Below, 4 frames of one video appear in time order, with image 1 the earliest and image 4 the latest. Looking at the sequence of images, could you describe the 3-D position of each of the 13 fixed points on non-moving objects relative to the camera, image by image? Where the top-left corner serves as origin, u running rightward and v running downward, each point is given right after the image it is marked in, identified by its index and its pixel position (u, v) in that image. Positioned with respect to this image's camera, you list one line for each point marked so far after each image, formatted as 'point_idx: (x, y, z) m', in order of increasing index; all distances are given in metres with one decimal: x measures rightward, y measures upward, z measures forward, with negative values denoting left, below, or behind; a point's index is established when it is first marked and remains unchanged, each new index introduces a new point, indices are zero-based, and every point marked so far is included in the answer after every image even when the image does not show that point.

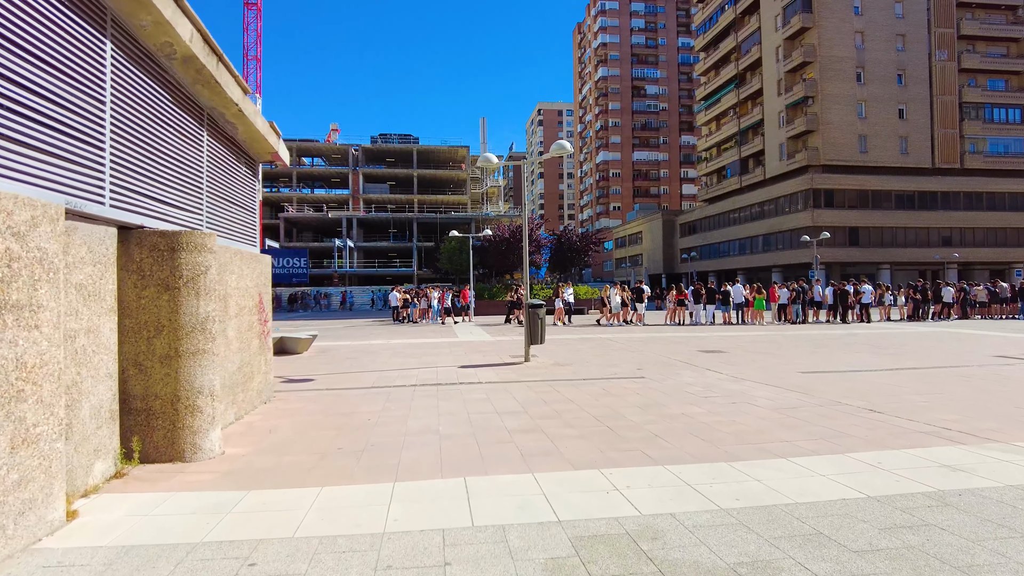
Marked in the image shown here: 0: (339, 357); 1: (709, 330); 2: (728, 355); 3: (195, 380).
0: (-3.2, -1.3, +11.9) m
1: (+5.3, -1.1, +17.2) m
2: (+3.7, -1.2, +11.2) m
3: (-2.2, -0.6, +4.5) m
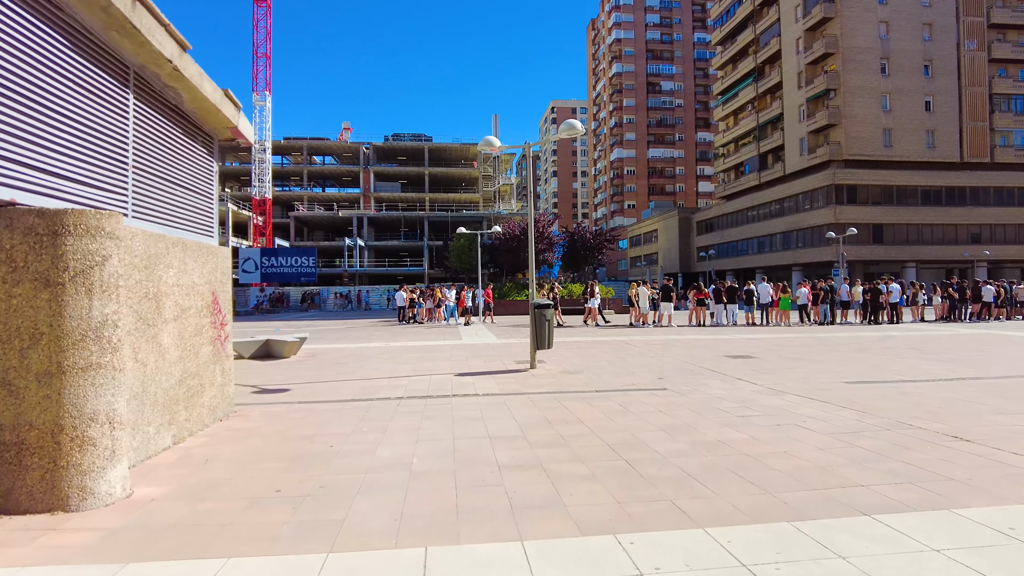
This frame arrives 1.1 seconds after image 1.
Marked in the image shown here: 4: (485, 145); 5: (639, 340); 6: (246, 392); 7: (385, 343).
0: (-3.1, -1.2, +10.9) m
1: (+5.5, -1.1, +16.0) m
2: (+3.8, -1.1, +10.0) m
3: (-2.3, -0.6, +3.5) m
4: (-0.4, +2.1, +9.7) m
5: (+2.7, -1.1, +14.1) m
6: (-3.2, -1.3, +7.8) m
7: (-2.8, -1.2, +14.5) m
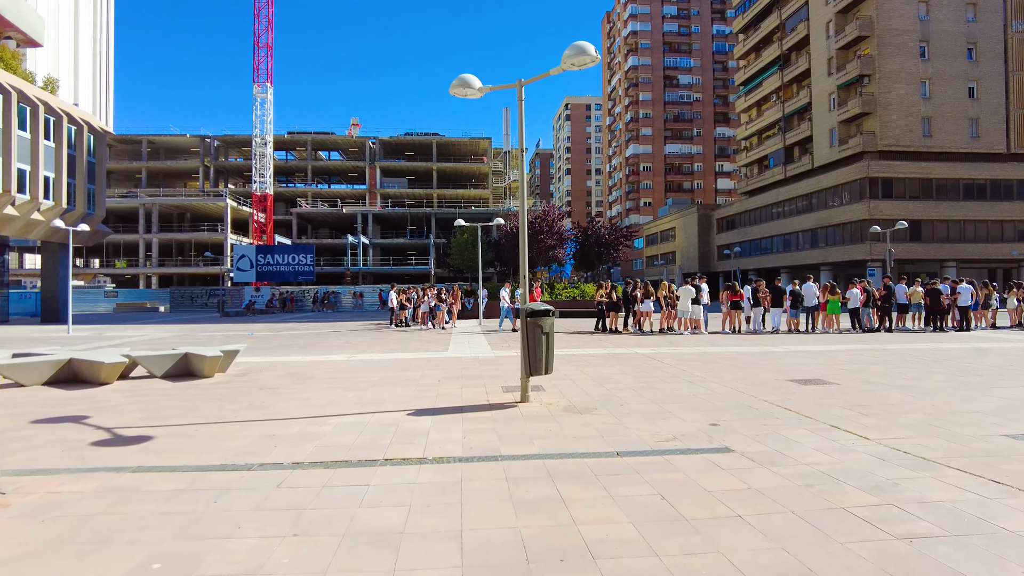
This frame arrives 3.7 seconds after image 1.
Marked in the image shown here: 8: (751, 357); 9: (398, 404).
0: (-3.2, -1.2, +8.2) m
1: (+5.4, -1.1, +13.1) m
2: (+3.6, -1.1, +7.2) m
3: (-2.6, -0.6, +0.7) m
4: (-0.6, +2.2, +7.0) m
5: (+2.7, -1.1, +11.3) m
6: (-3.4, -1.2, +5.1) m
7: (-2.9, -1.2, +11.8) m
8: (+4.0, -1.1, +10.9) m
9: (-1.2, -1.2, +6.6) m
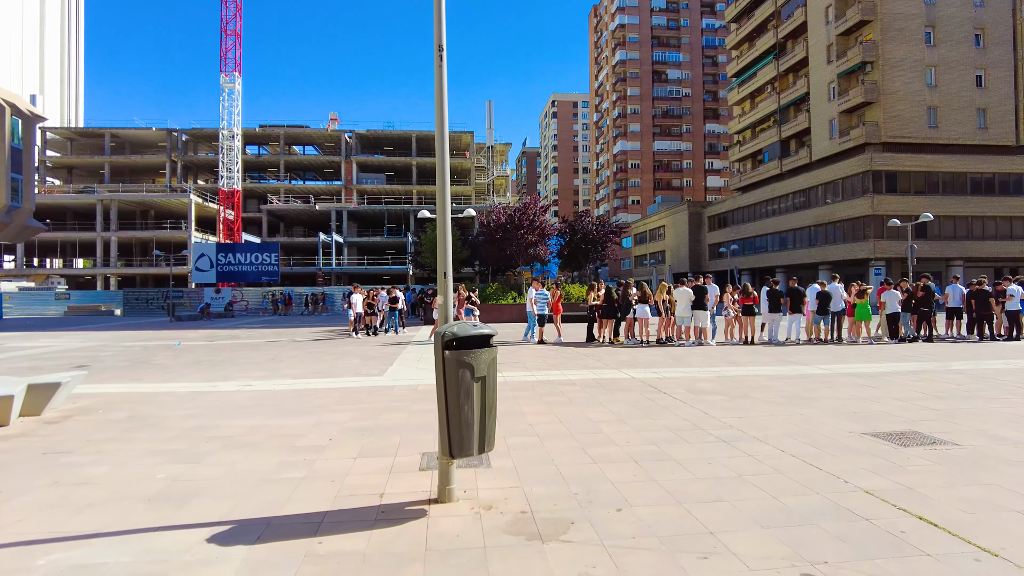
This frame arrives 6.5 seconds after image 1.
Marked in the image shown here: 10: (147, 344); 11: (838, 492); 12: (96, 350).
0: (-3.8, -1.3, +5.2) m
1: (+4.8, -1.1, +10.4) m
2: (+3.1, -1.2, +4.4) m
3: (-3.0, -0.6, -2.2) m
4: (-1.1, +2.1, +4.1) m
5: (+2.1, -1.2, +8.4) m
6: (-3.9, -1.3, +2.2) m
7: (-3.5, -1.3, +8.9) m
8: (+3.4, -1.2, +8.1) m
9: (-1.7, -1.2, +3.7) m
10: (-9.5, -1.5, +16.9) m
11: (+1.9, -1.1, +3.8) m
12: (-10.2, -1.5, +15.9) m
